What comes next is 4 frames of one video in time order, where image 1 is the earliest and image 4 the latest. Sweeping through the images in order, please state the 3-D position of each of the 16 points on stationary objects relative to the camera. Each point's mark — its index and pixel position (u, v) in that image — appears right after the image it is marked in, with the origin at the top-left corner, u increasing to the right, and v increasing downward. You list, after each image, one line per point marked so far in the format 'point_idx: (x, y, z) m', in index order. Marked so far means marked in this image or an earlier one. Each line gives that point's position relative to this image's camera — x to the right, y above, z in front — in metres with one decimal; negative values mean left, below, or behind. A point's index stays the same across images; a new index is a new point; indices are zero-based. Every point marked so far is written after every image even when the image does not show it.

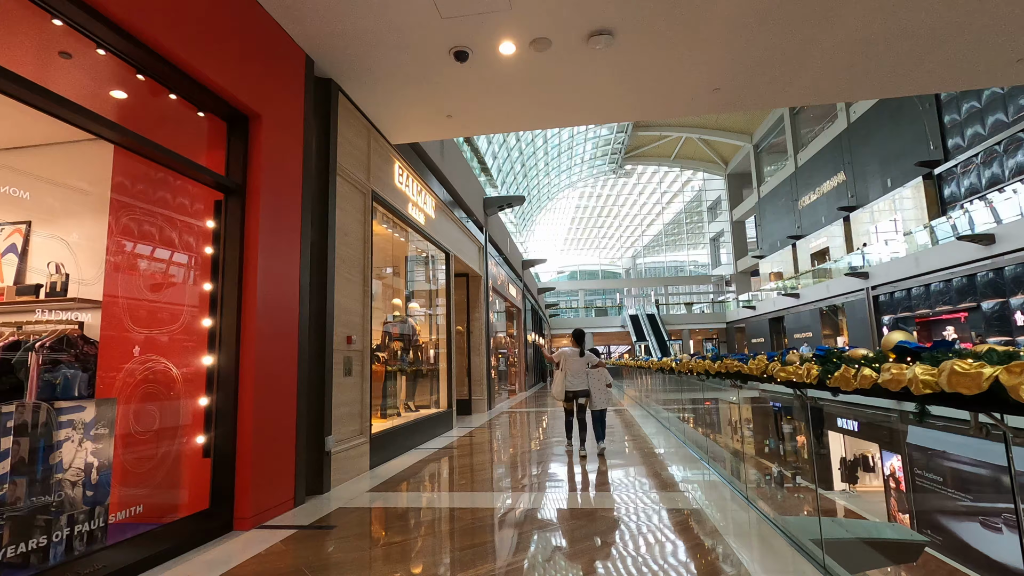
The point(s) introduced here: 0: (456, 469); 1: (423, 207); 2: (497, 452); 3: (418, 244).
0: (-0.5, -1.8, +5.4) m
1: (-1.1, +1.0, +6.7) m
2: (-0.1, -2.0, +6.6) m
3: (-1.2, +0.6, +7.0) m
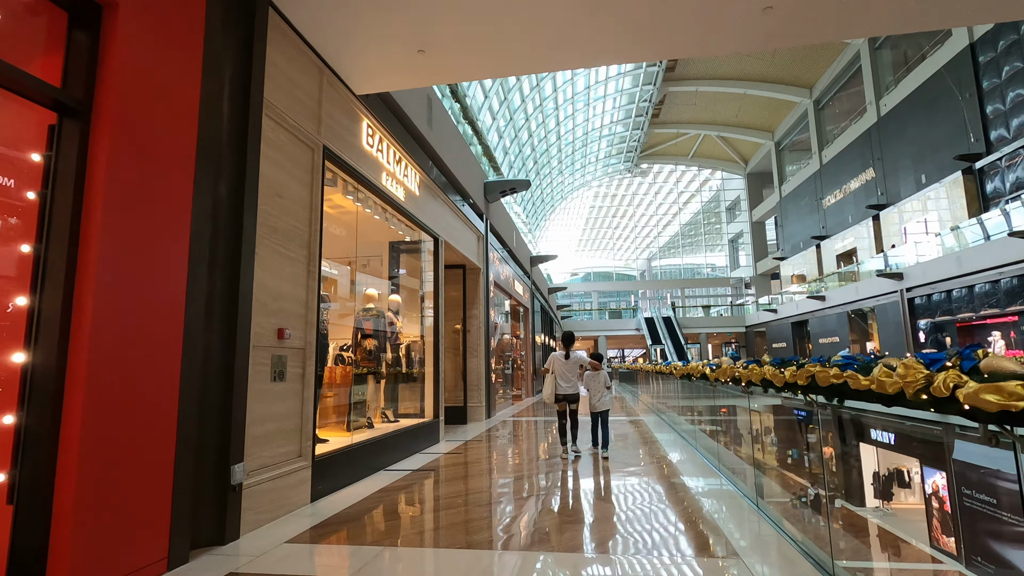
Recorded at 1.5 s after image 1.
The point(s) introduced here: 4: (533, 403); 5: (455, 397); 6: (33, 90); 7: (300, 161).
0: (-0.6, -1.7, +4.4) m
1: (-1.1, +1.1, +5.7) m
2: (-0.1, -1.9, +5.5) m
3: (-1.3, +0.7, +6.0) m
4: (+0.6, -3.2, +15.1) m
5: (-0.9, -1.8, +8.7) m
6: (-1.8, +0.8, +2.0) m
7: (-1.4, +0.9, +3.6) m
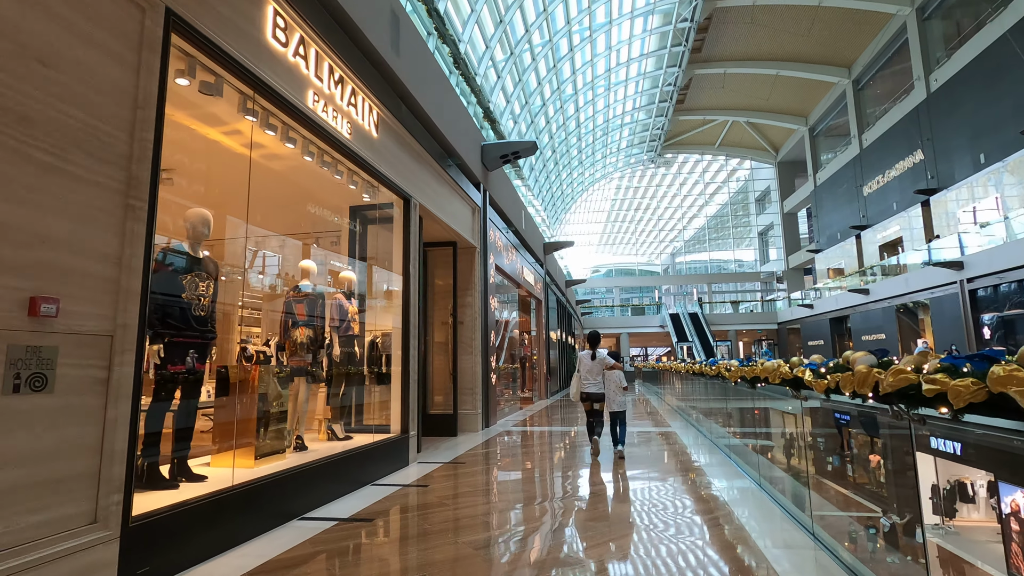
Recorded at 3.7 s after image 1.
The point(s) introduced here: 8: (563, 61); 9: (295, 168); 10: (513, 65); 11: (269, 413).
0: (-0.7, -1.5, +2.9) m
1: (-1.2, +1.4, +4.2) m
2: (-0.2, -1.7, +4.0) m
3: (-1.4, +0.9, +4.5) m
4: (+0.9, -3.0, +13.6) m
5: (-0.9, -1.6, +7.2) m
6: (-2.1, +1.0, +0.6) m
7: (-1.6, +1.1, +2.2) m
8: (+1.9, +8.3, +19.6) m
9: (-1.8, +1.0, +4.4) m
10: (0.0, +6.7, +16.0) m
11: (-1.7, -0.9, +3.7) m
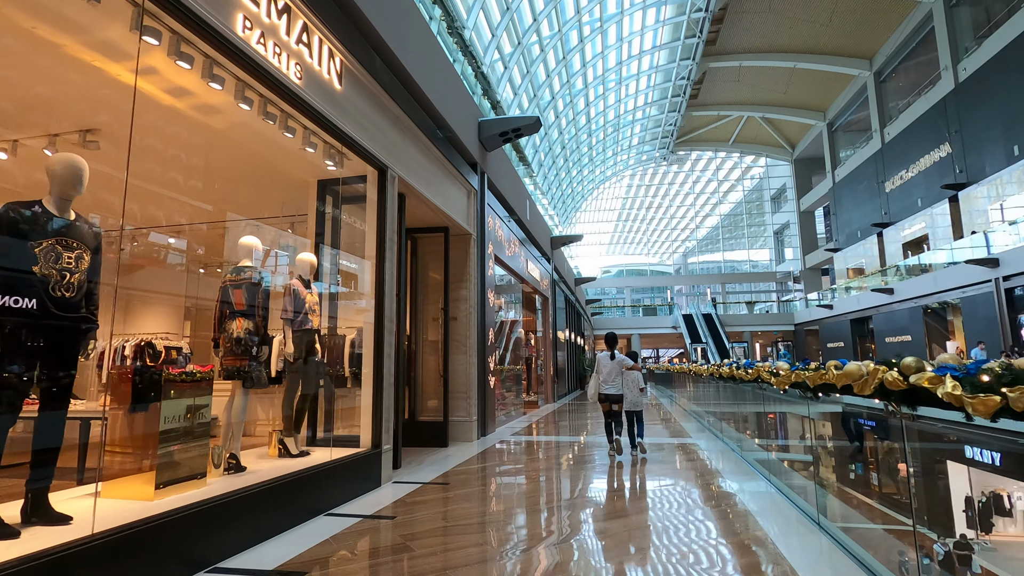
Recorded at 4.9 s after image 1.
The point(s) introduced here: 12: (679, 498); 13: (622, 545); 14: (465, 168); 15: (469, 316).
0: (-0.8, -1.4, +2.1) m
1: (-1.3, +1.5, +3.5) m
2: (-0.3, -1.6, +3.2) m
3: (-1.4, +1.0, +3.8) m
4: (+1.0, -2.9, +12.7) m
5: (-0.9, -1.5, +6.5) m
6: (-2.2, +1.1, -0.2) m
7: (-1.7, +1.2, +1.4) m
8: (+2.1, +8.4, +18.8) m
9: (-1.9, +1.1, +3.7) m
10: (+0.2, +6.7, +15.2) m
11: (-1.7, -0.8, +3.0) m
12: (+1.4, -1.9, +4.4) m
13: (+0.6, -1.6, +2.9) m
14: (-0.6, +1.5, +6.7) m
15: (-0.5, -0.3, +6.7) m
